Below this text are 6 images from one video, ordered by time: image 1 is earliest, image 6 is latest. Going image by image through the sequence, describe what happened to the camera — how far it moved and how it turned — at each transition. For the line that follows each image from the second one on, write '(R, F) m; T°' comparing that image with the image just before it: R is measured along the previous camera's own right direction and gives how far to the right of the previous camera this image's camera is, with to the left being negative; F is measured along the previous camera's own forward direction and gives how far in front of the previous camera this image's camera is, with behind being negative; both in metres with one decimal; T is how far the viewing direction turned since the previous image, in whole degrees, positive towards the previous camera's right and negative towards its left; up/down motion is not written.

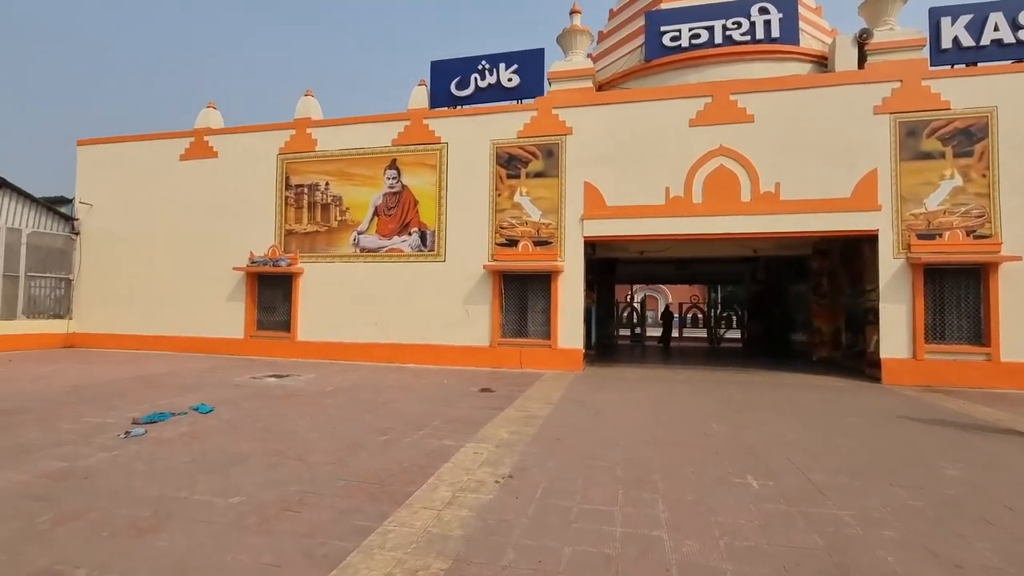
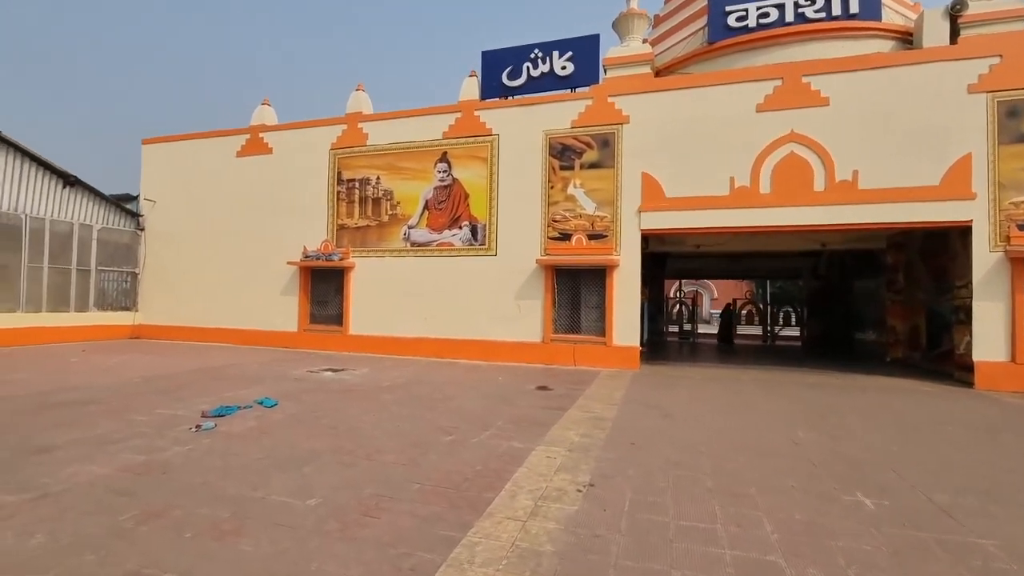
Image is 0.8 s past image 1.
(-0.3, +0.2) m; -4°
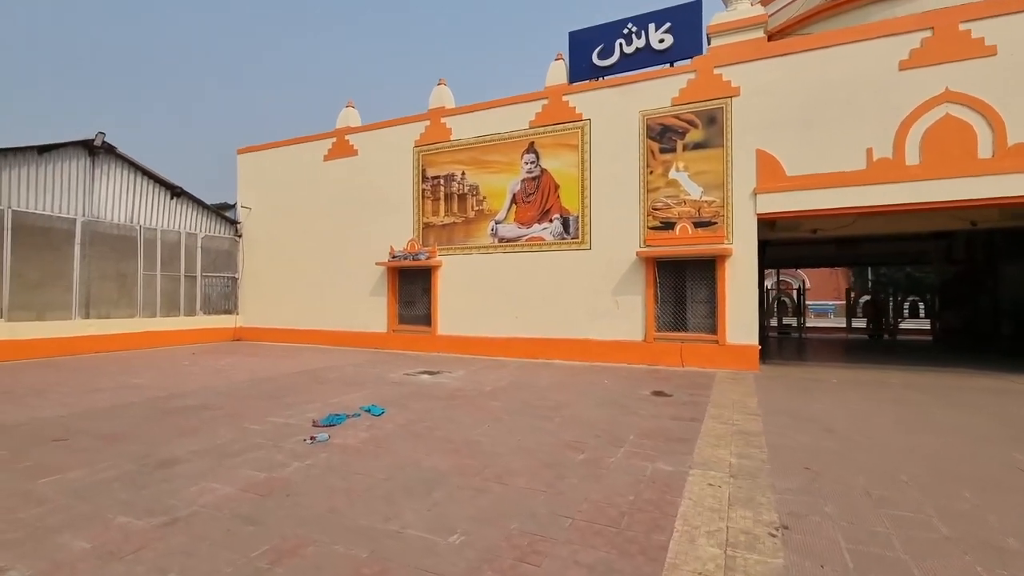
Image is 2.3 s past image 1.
(-0.6, +0.6) m; -8°
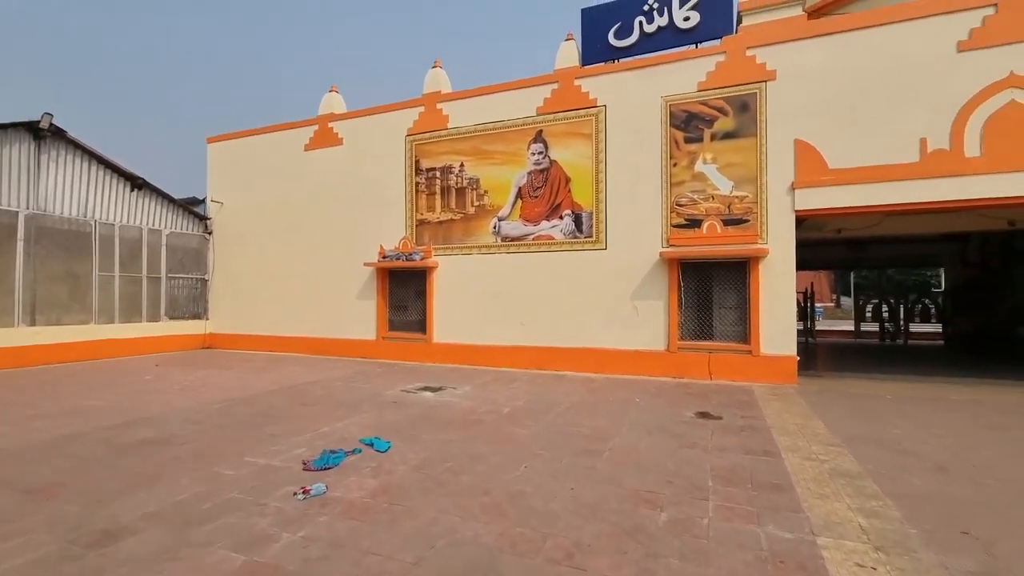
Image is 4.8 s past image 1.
(-0.5, +1.0) m; +2°
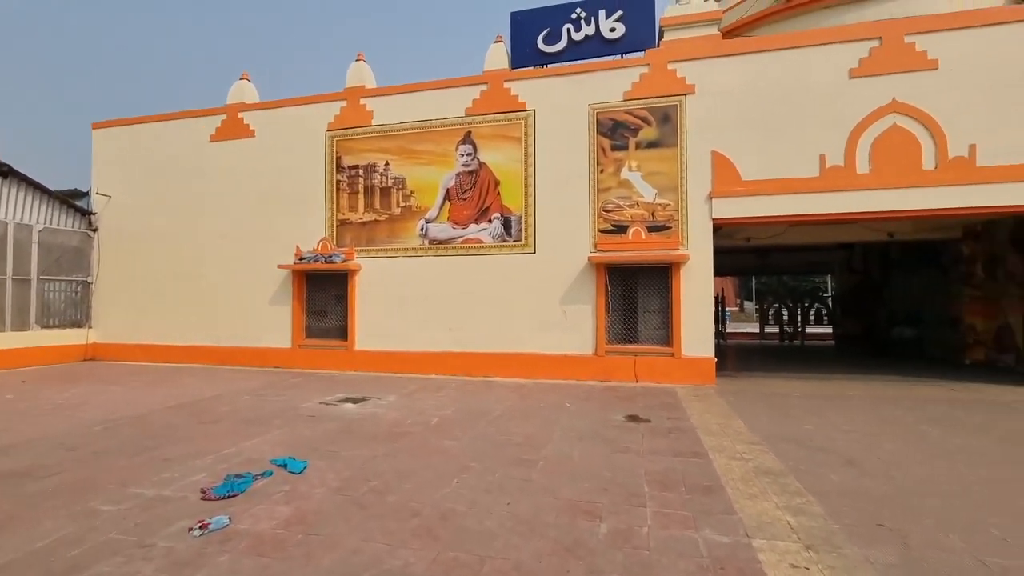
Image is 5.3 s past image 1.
(-0.1, +0.2) m; +9°
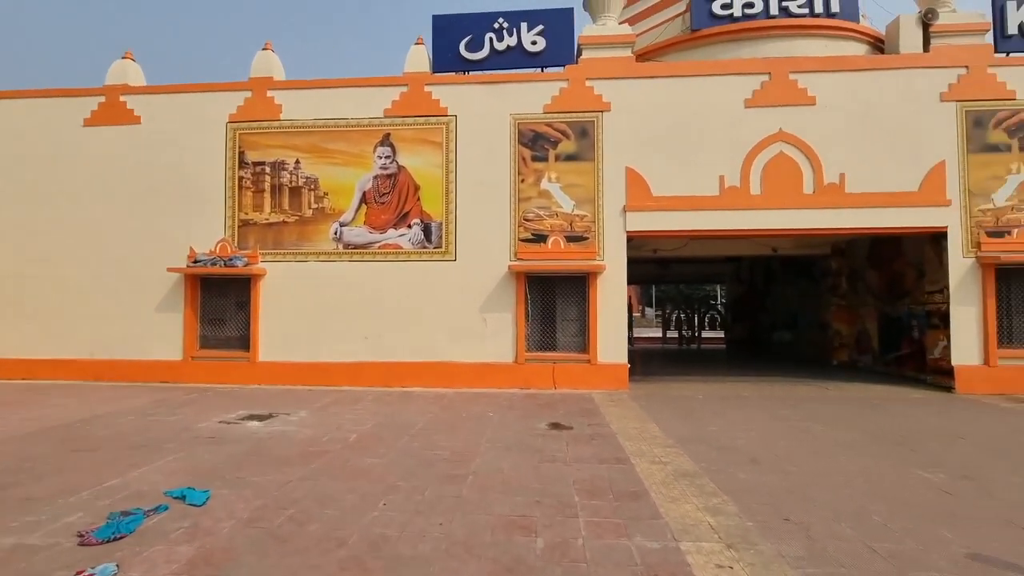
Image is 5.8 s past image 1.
(-0.2, +0.1) m; +10°
